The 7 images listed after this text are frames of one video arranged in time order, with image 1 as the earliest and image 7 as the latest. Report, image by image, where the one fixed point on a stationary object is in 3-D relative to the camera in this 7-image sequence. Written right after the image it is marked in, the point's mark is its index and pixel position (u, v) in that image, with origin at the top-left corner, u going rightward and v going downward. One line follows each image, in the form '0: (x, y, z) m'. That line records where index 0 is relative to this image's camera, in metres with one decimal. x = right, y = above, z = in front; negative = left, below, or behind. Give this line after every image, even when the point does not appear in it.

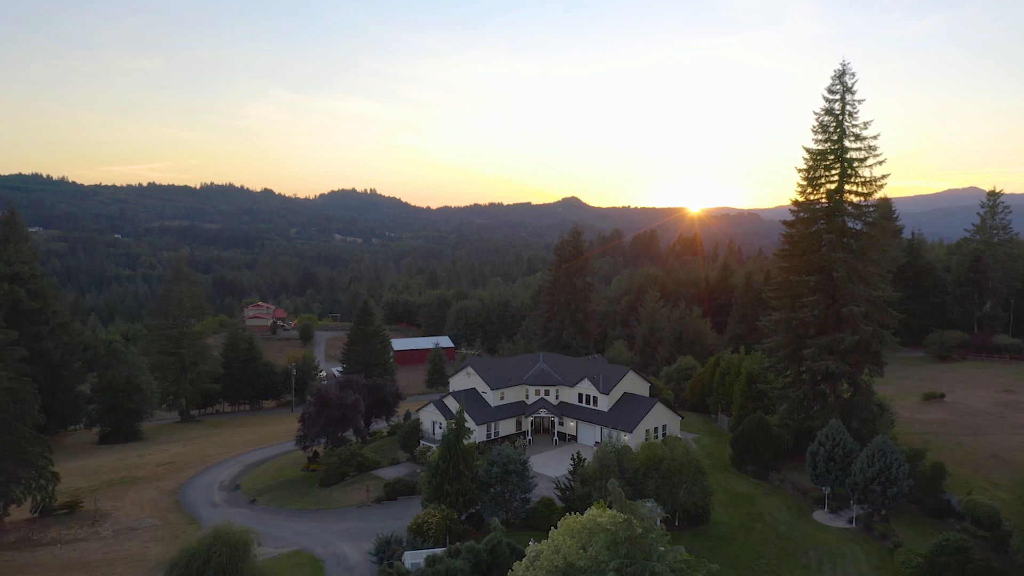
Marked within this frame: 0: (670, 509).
0: (+2.7, -3.8, +14.6) m
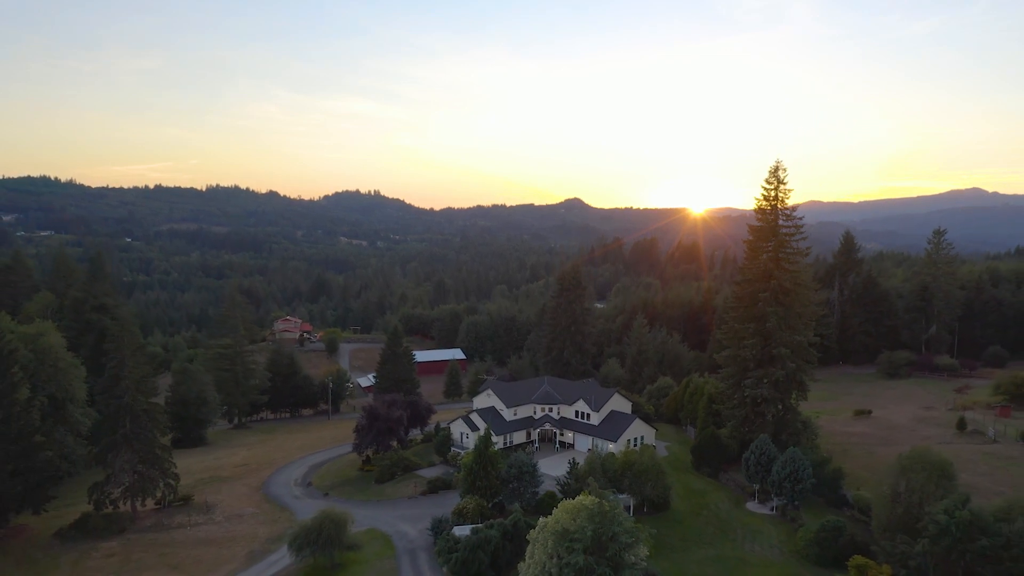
0: (+3.1, -5.1, +20.2) m
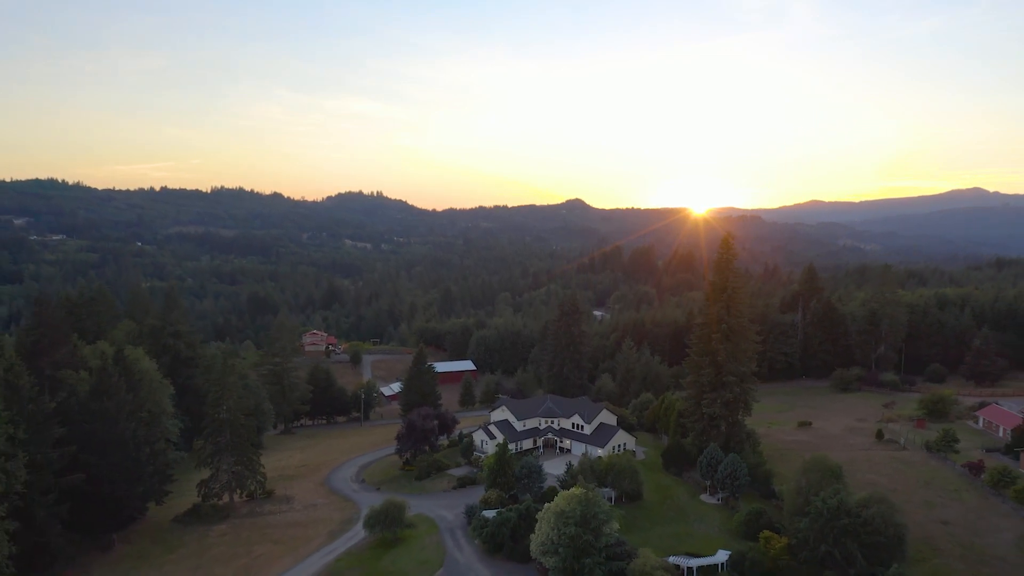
0: (+3.5, -6.6, +27.1) m
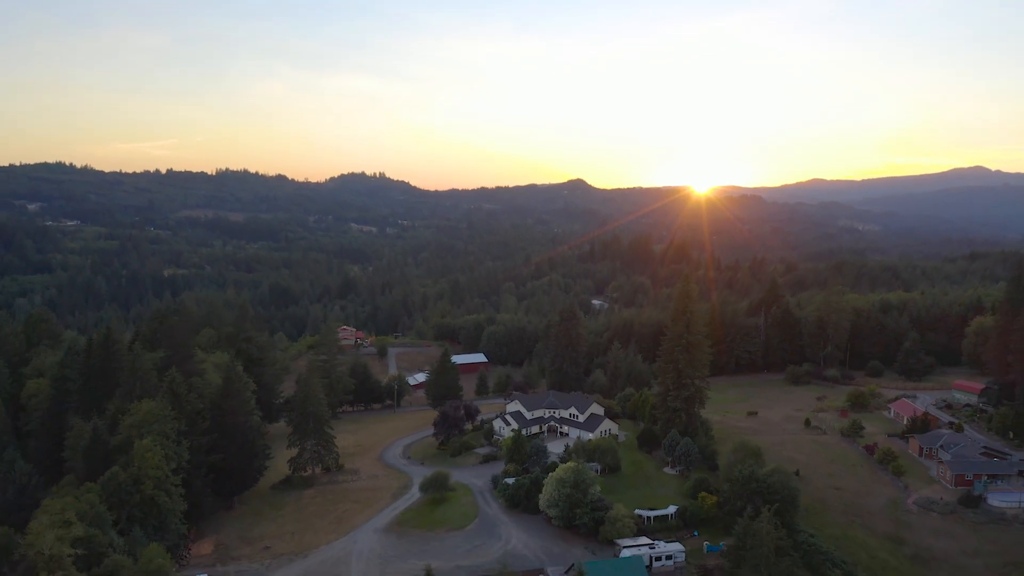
0: (+4.0, -7.9, +37.1) m
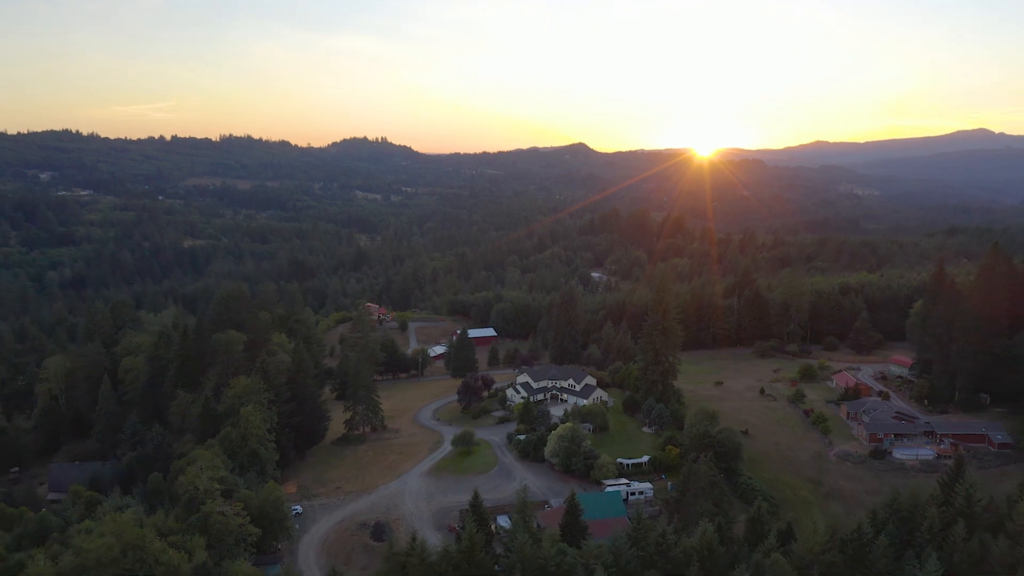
0: (+4.6, -7.8, +47.0) m
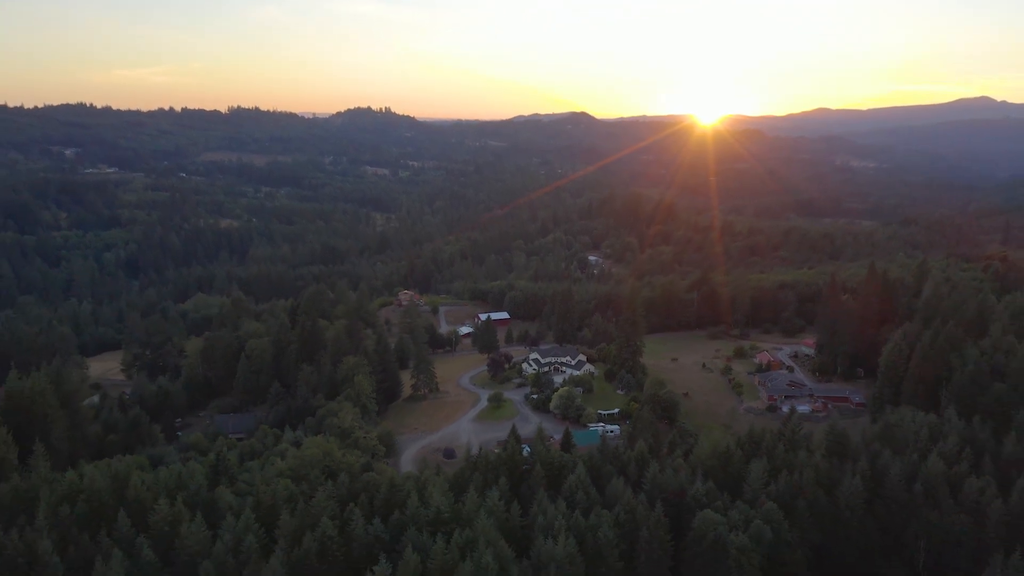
0: (+5.9, -8.4, +69.1) m
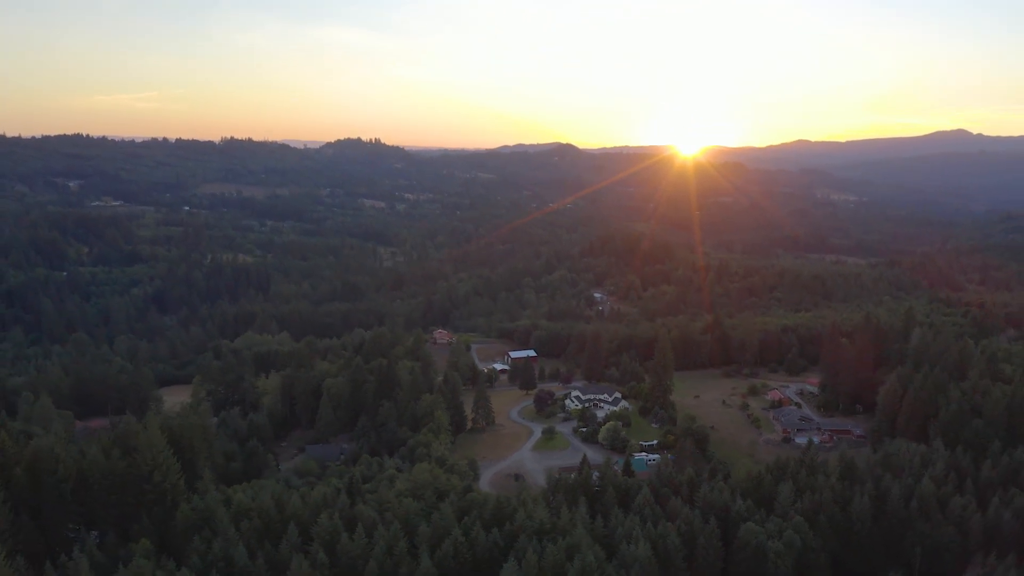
0: (+10.8, -13.0, +80.3) m
